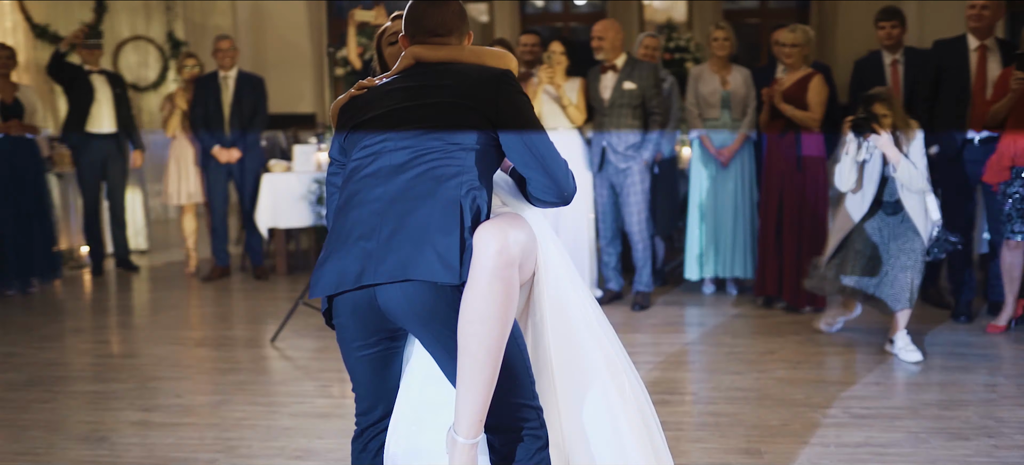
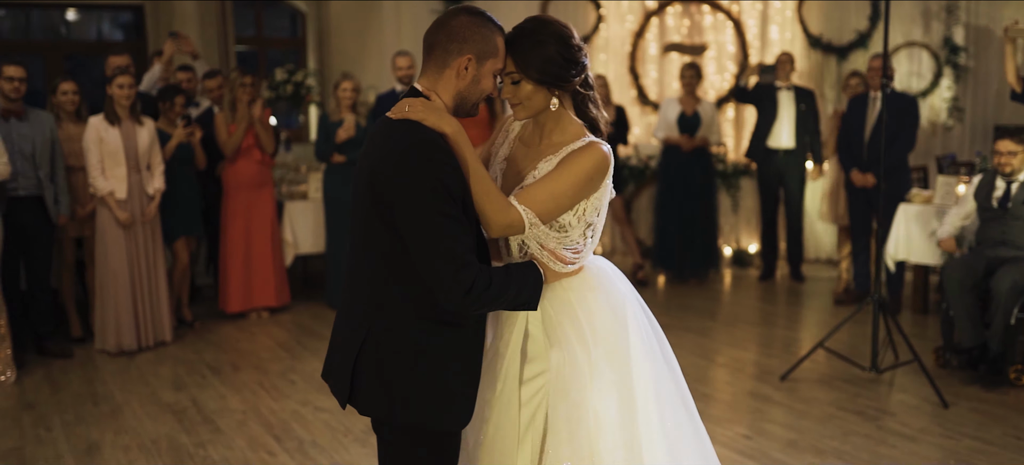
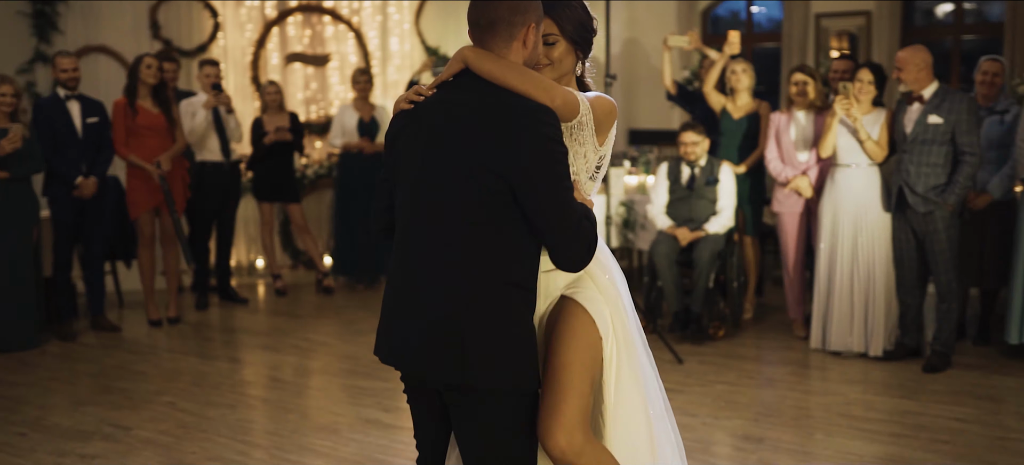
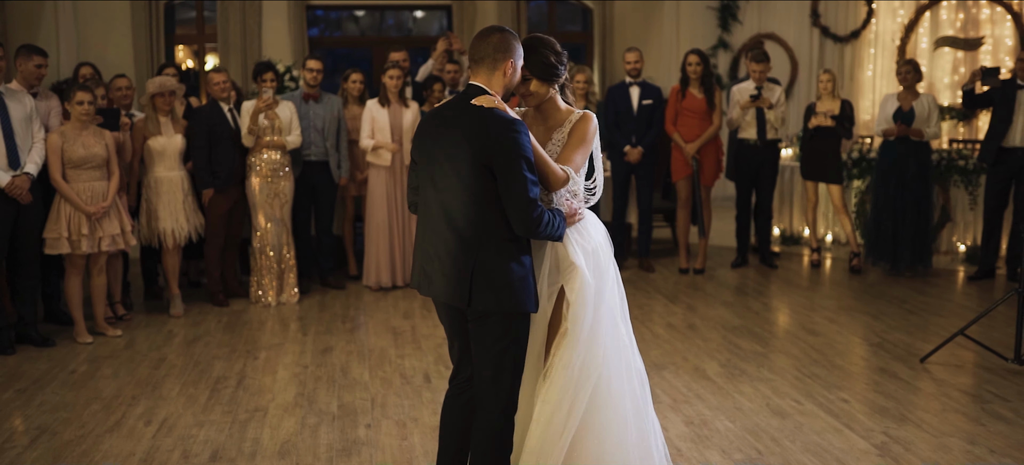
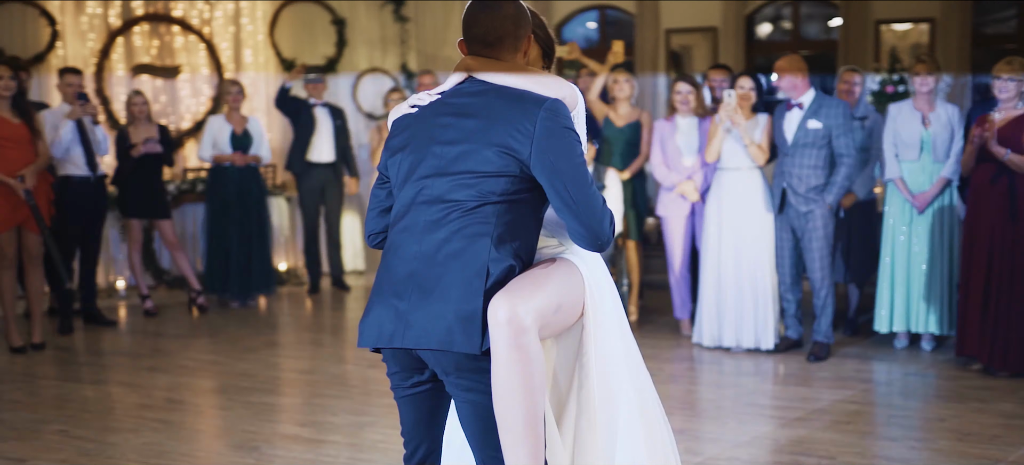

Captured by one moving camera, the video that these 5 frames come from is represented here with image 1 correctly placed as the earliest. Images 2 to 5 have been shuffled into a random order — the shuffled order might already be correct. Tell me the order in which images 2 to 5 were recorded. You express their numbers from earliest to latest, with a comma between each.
5, 3, 2, 4
